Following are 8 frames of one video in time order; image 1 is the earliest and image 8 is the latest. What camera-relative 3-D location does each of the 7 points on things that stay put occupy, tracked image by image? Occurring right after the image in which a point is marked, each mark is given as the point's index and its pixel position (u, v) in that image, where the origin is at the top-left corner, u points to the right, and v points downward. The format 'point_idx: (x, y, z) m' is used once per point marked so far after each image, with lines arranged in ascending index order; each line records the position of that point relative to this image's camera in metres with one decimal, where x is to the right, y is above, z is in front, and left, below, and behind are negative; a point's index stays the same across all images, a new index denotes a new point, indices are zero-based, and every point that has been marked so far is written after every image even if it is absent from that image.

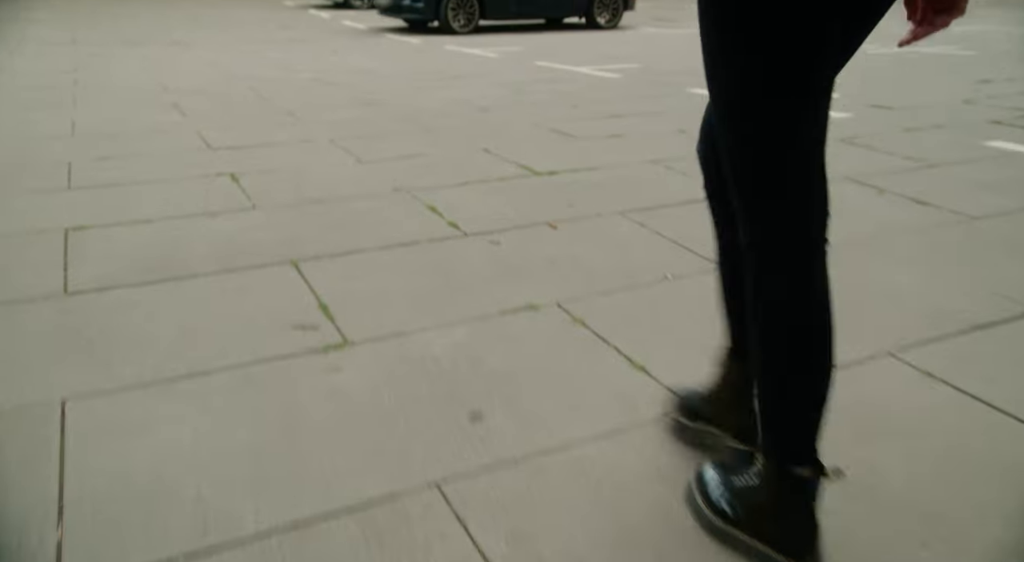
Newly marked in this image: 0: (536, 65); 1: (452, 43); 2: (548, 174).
0: (+0.3, +2.4, +8.4) m
1: (-0.9, +3.6, +11.5) m
2: (+0.2, +0.5, +3.6) m
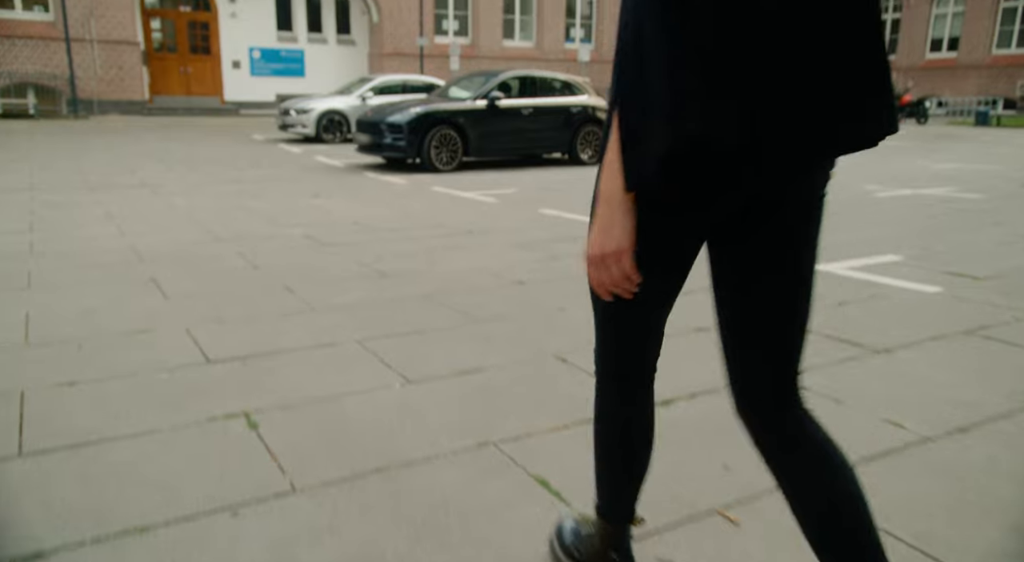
0: (+0.3, +0.7, +7.9) m
1: (-1.1, +1.4, +11.0) m
2: (+0.6, -0.5, +2.8) m
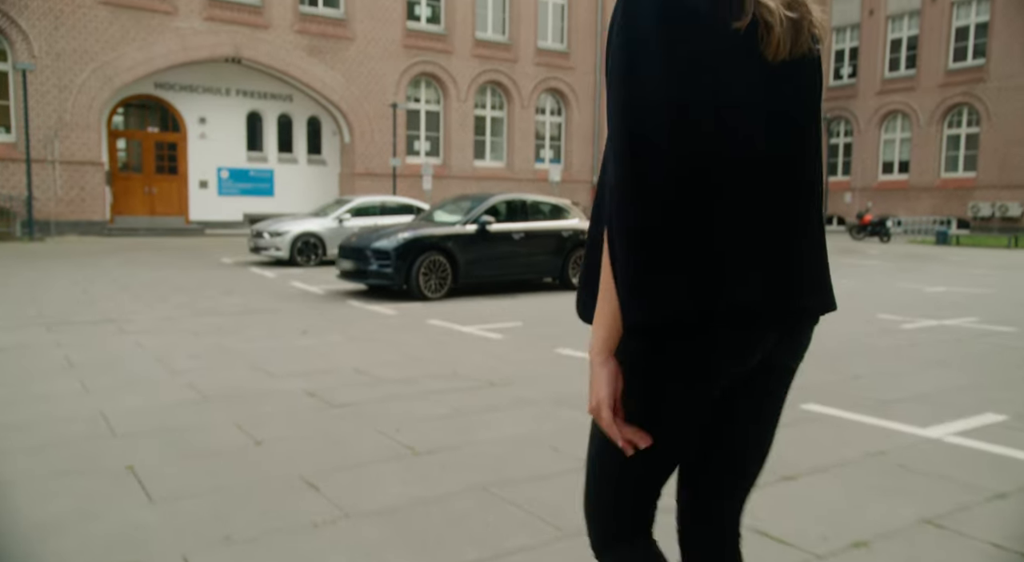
0: (+0.5, -0.7, +7.1) m
1: (-1.1, -0.5, +10.3) m
2: (+1.0, -1.1, +1.9) m
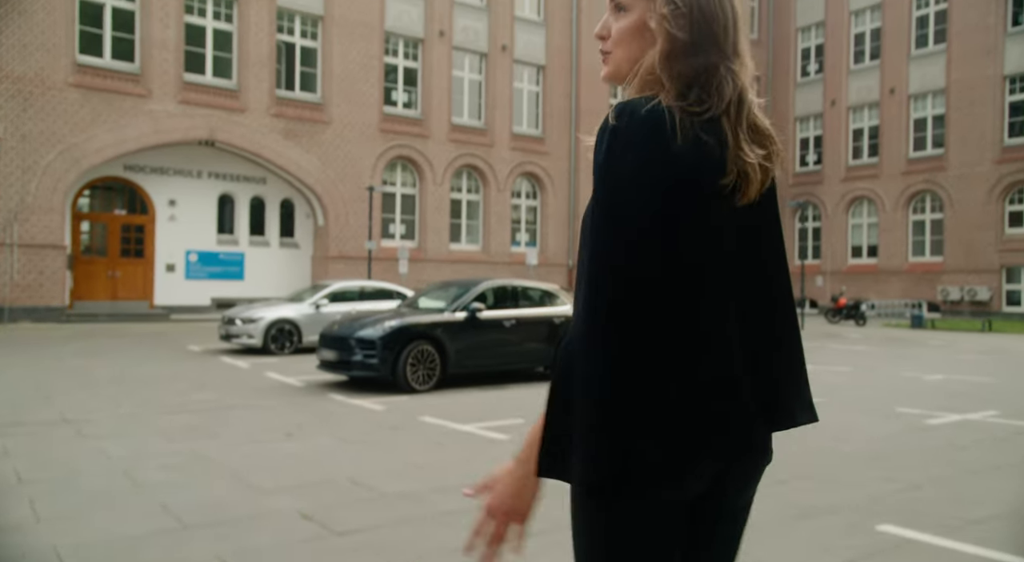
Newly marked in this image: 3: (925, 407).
0: (+0.6, -1.5, +6.4) m
1: (-1.1, -1.6, +9.5) m
2: (+1.3, -1.3, +1.3) m
3: (+5.0, -1.5, +9.2) m
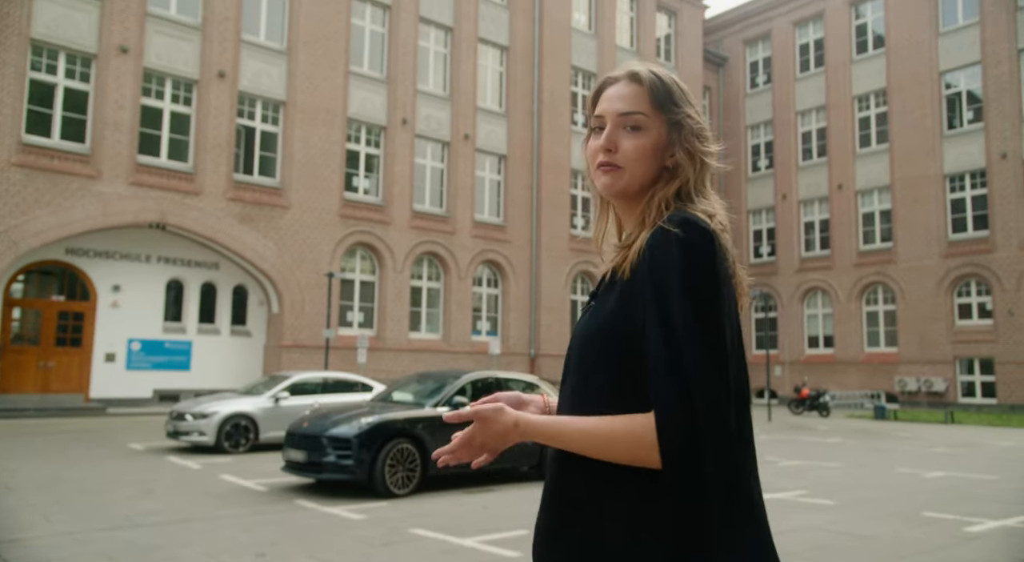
0: (+0.7, -2.2, +5.5) m
1: (-1.2, -2.7, +8.5) m
2: (+1.8, -1.4, +0.5) m
3: (+5.0, -2.6, +8.6) m
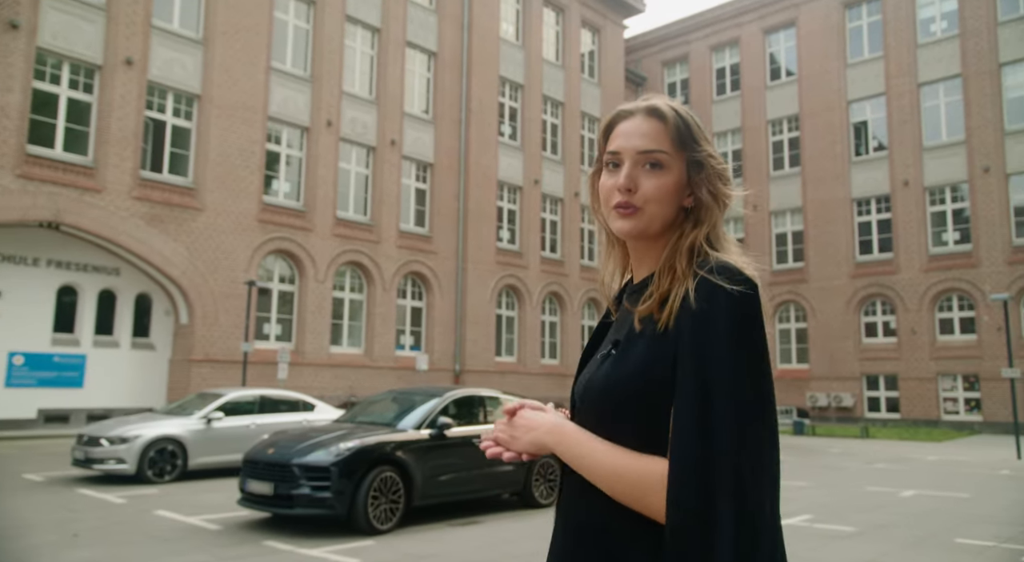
0: (+1.3, -2.2, +4.7) m
1: (-1.0, -2.7, +7.3) m
2: (+3.1, -1.4, -0.2) m
3: (+5.1, -2.8, +8.2) m
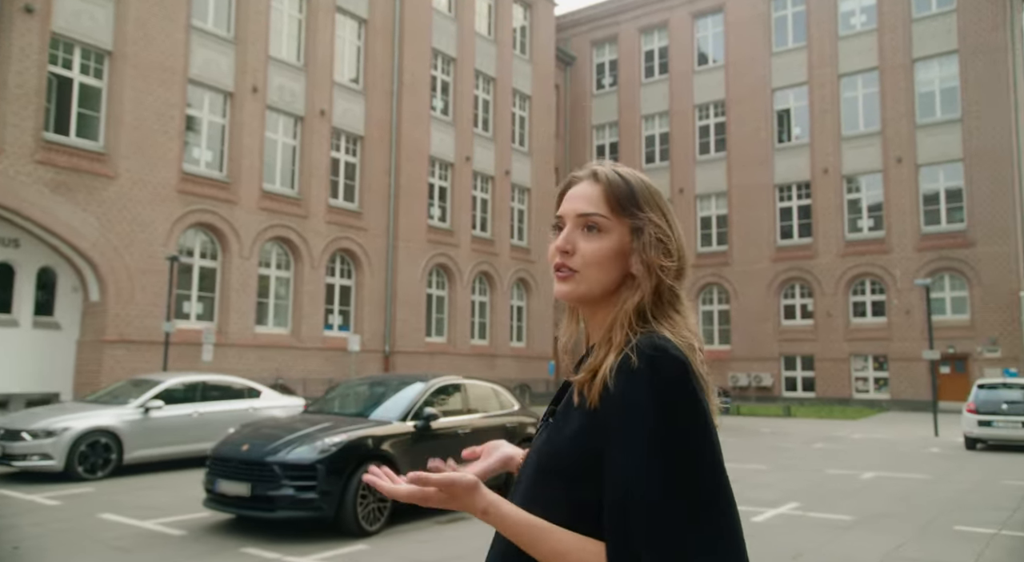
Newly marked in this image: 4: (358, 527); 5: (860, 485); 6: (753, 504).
0: (+1.7, -2.2, +4.3) m
1: (-0.9, -2.5, +6.7) m
2: (+4.1, -1.5, -0.3) m
3: (+5.0, -2.6, +8.3) m
4: (-1.6, -2.5, +7.6) m
5: (+5.4, -3.1, +11.8) m
6: (+3.1, -2.8, +9.6) m
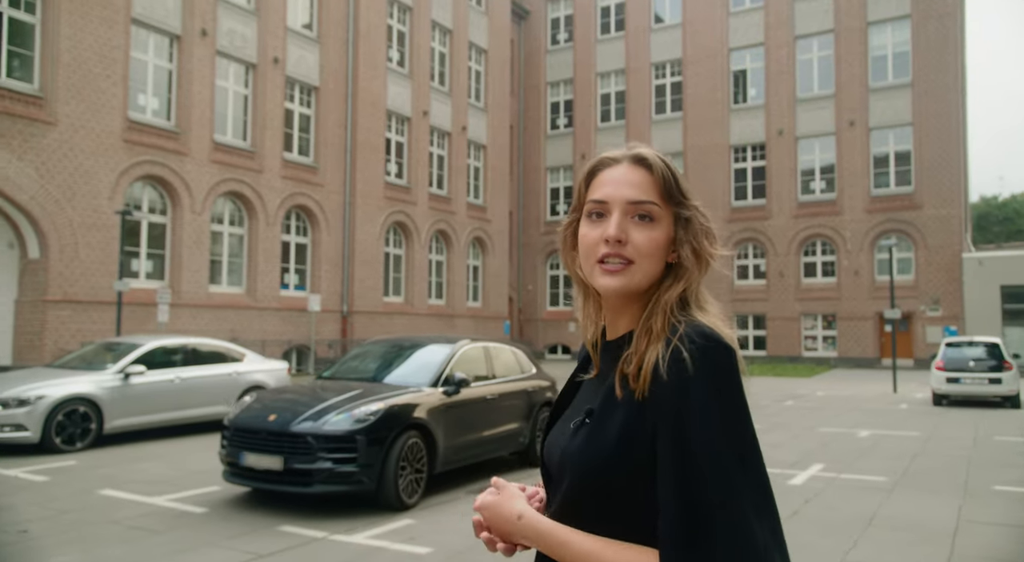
0: (+2.5, -1.9, +4.1) m
1: (-0.4, -2.2, +6.2) m
2: (+5.3, -1.5, -0.3) m
3: (+5.4, -2.2, +8.4) m
4: (-1.1, -2.1, +7.1) m
5: (+5.5, -2.5, +11.9) m
6: (+3.3, -2.3, +9.5) m
